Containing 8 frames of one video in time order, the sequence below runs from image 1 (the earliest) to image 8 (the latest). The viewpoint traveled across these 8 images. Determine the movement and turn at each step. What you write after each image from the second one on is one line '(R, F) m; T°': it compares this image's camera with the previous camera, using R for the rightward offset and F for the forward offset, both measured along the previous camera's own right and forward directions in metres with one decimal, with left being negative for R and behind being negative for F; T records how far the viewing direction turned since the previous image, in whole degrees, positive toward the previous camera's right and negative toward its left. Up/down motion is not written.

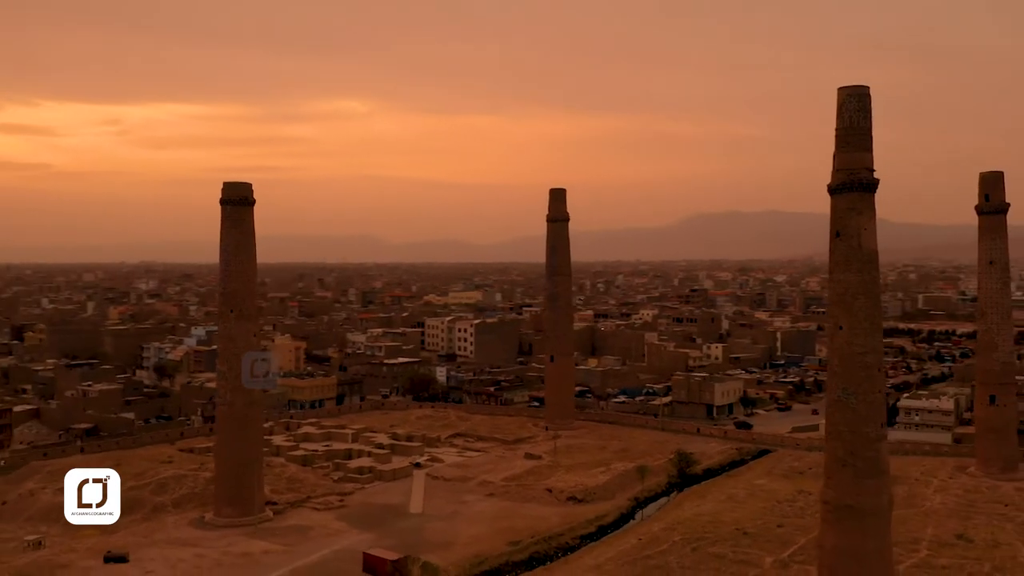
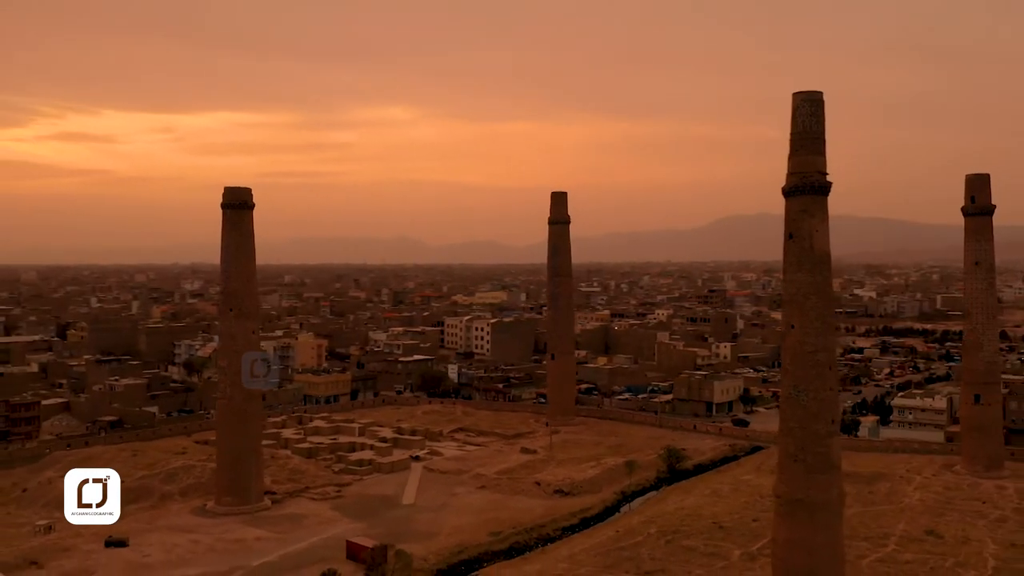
(+1.8, -0.4) m; -3°
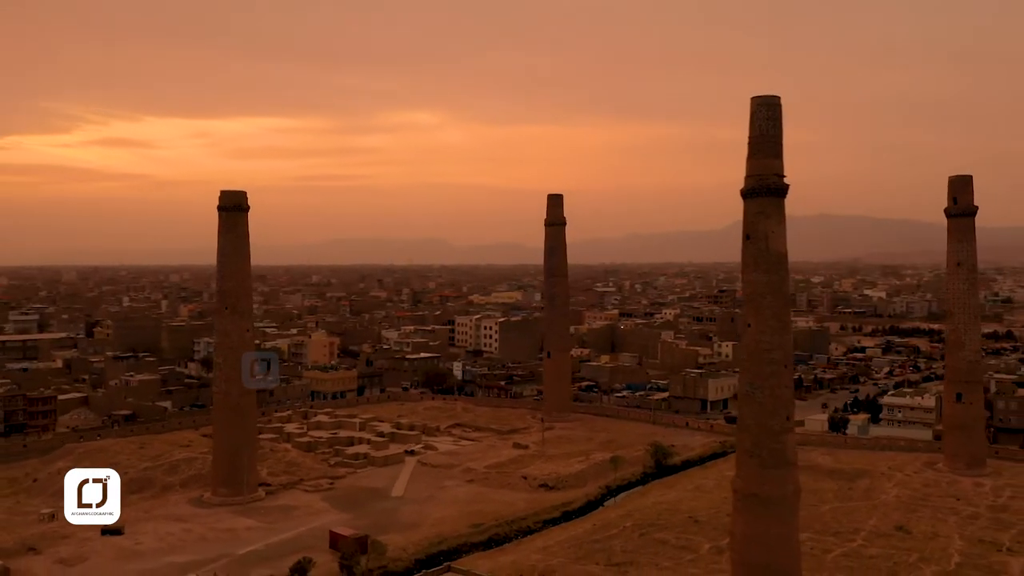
(+1.5, -0.3) m; -2°
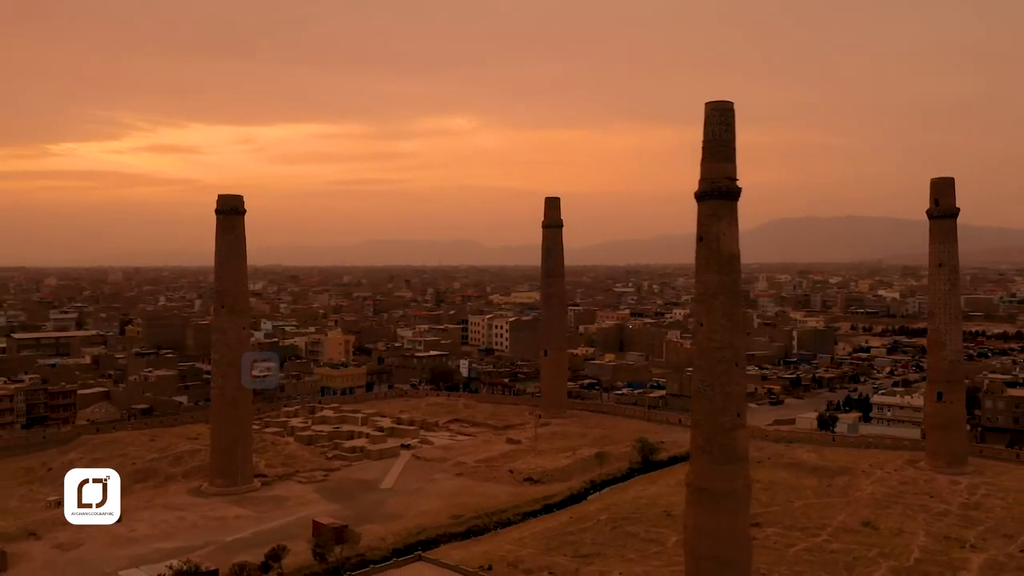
(+1.7, -0.3) m; -3°
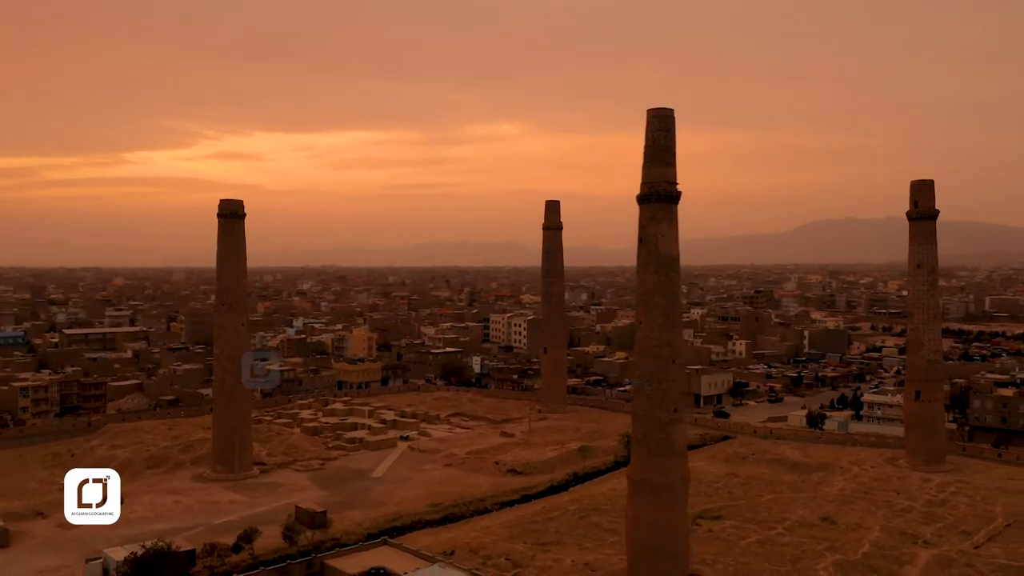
(+2.3, -0.3) m; -4°
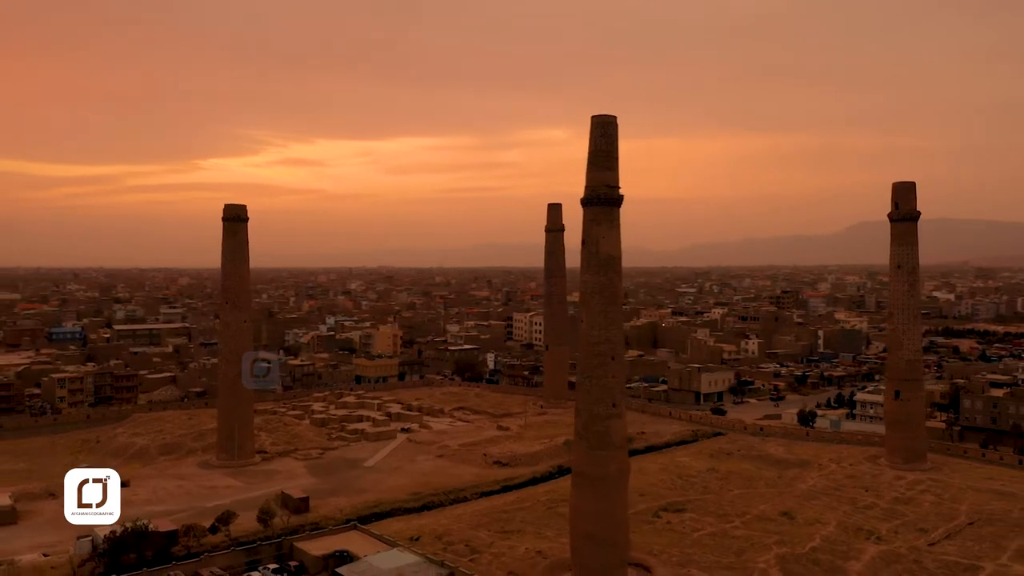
(+2.4, -0.1) m; -4°
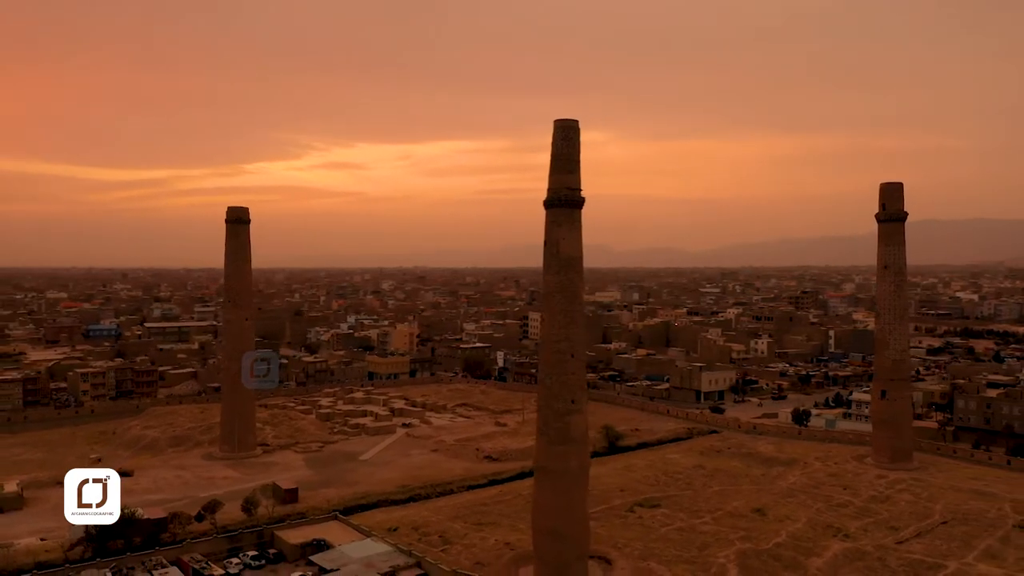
(+1.6, 0.0) m; -3°
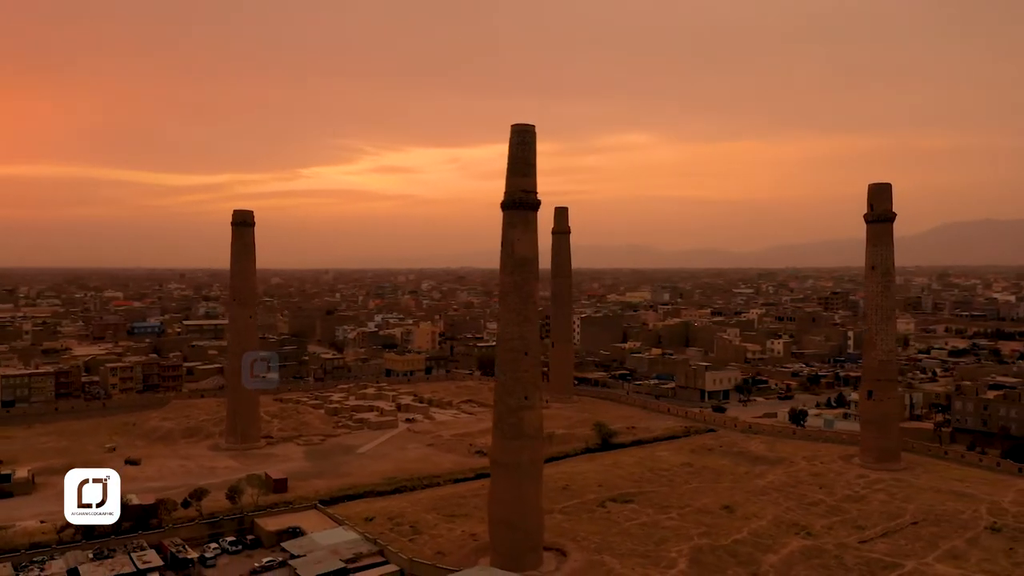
(+1.9, +0.2) m; -4°
